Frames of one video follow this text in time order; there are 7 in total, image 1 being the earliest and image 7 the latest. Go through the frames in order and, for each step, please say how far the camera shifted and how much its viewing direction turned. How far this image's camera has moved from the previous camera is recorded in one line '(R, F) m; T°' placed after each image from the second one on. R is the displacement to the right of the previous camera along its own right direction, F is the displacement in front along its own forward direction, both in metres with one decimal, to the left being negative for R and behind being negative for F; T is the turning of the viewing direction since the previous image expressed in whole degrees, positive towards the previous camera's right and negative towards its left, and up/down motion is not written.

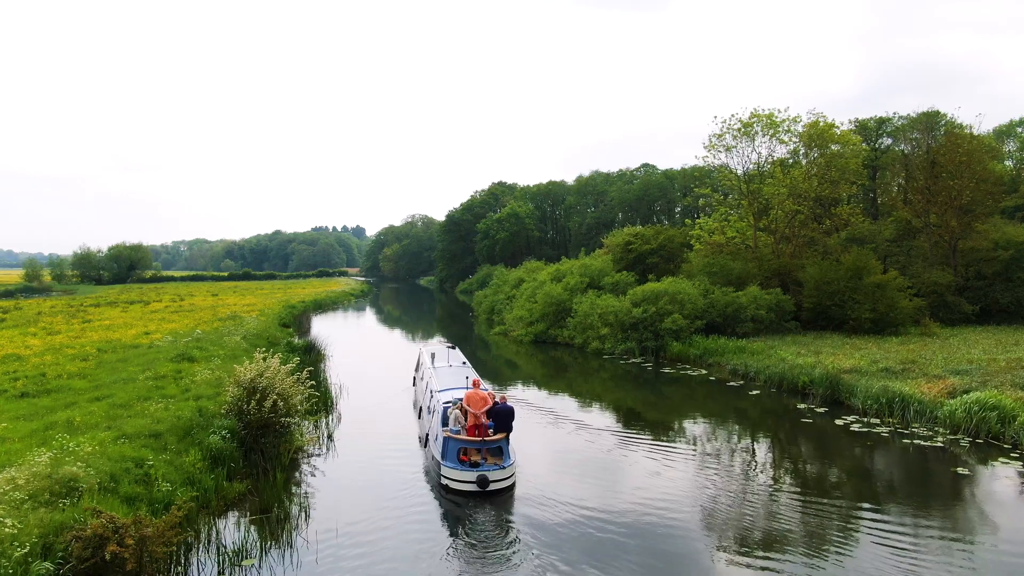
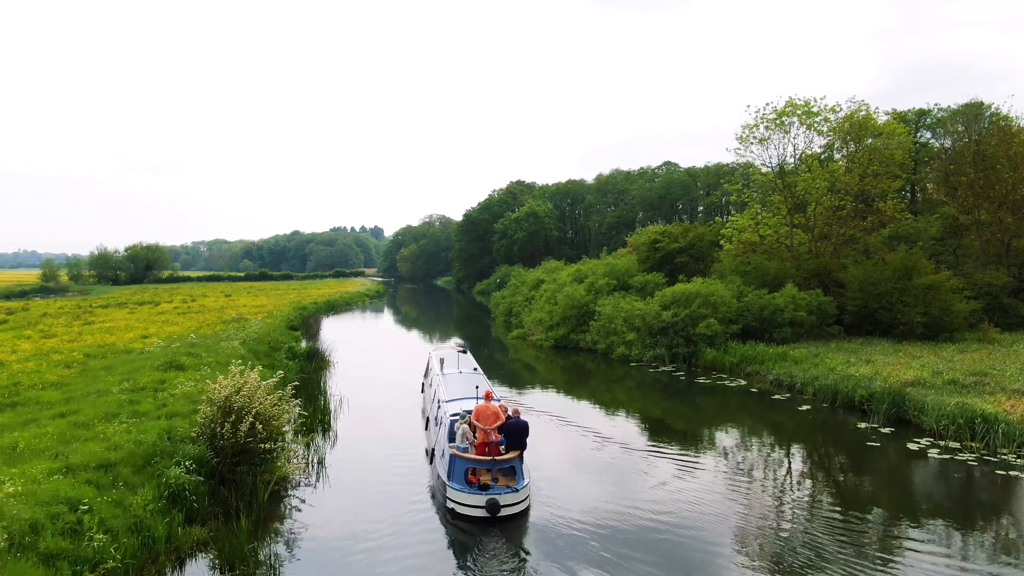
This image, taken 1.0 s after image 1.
(0.0, +2.2) m; -2°
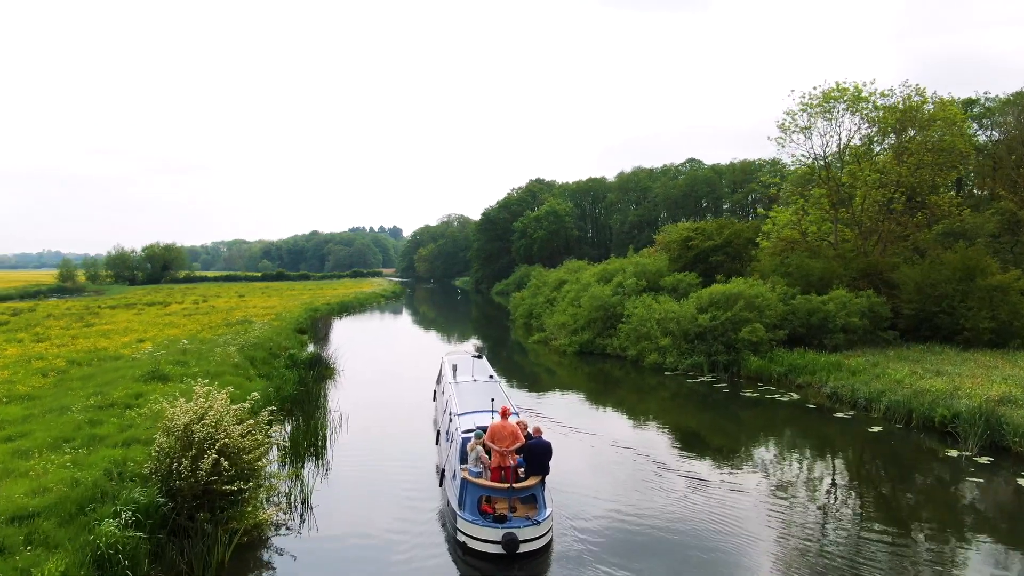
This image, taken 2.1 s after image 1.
(-0.1, +2.4) m; -2°
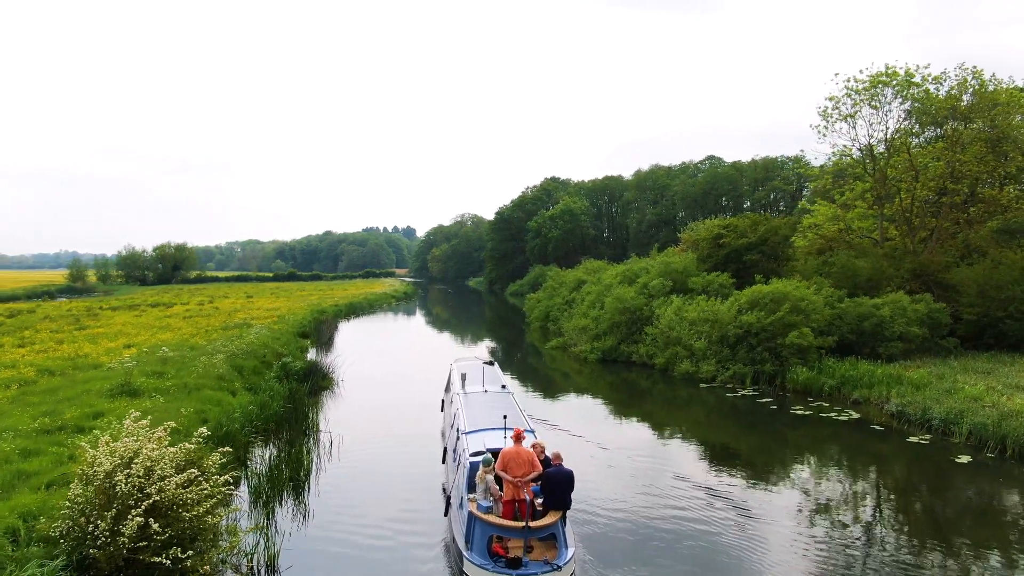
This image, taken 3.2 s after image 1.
(-0.1, +2.3) m; -1°
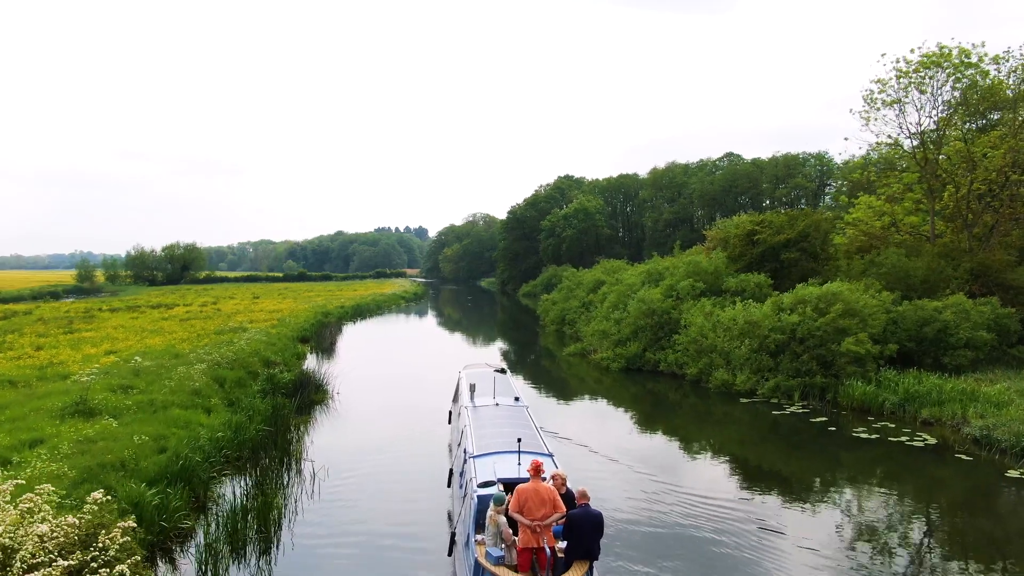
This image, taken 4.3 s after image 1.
(-0.1, +2.3) m; -1°
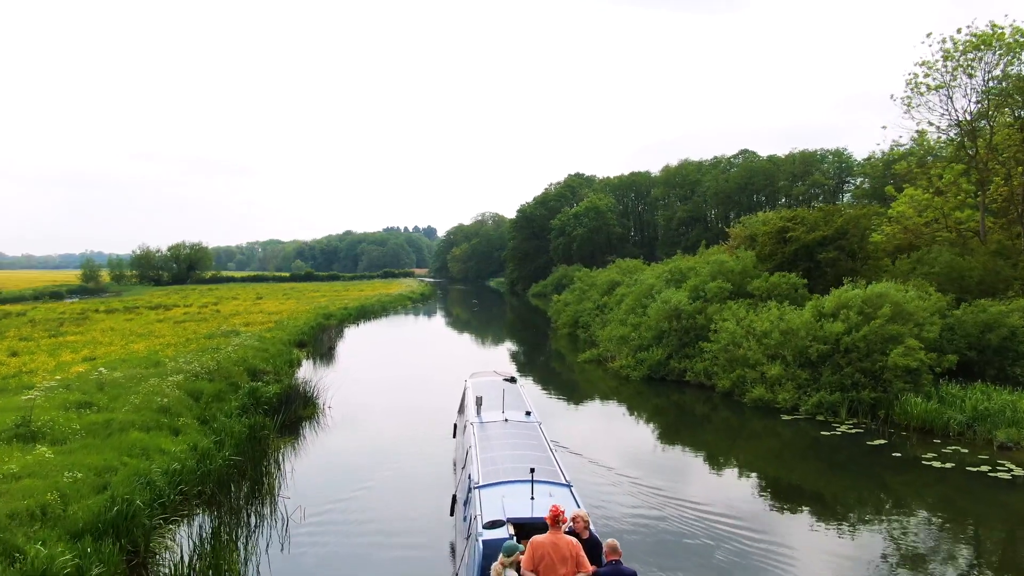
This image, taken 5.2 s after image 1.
(-0.1, +2.0) m; -1°
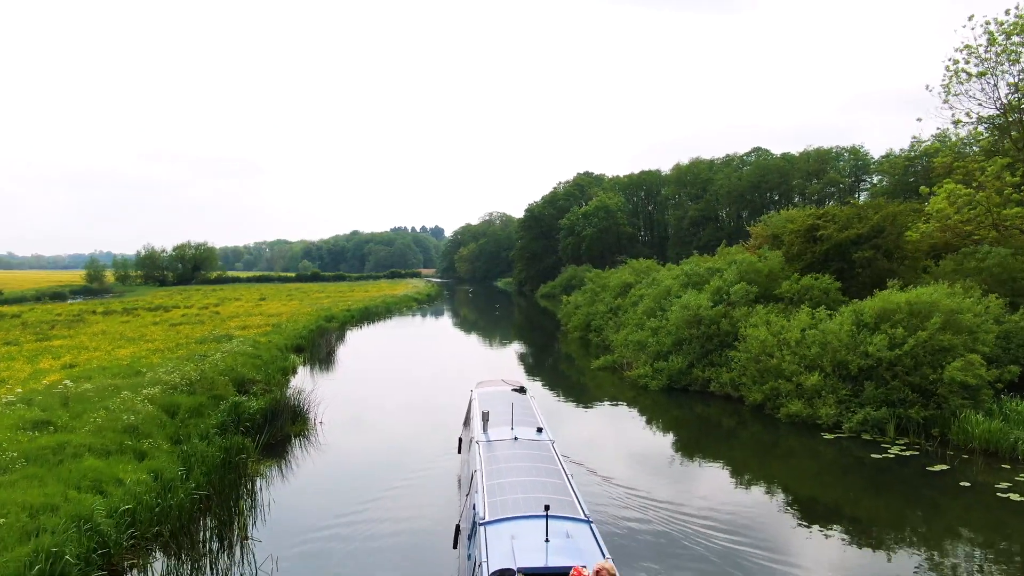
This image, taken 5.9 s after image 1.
(-0.1, +1.6) m; -1°
